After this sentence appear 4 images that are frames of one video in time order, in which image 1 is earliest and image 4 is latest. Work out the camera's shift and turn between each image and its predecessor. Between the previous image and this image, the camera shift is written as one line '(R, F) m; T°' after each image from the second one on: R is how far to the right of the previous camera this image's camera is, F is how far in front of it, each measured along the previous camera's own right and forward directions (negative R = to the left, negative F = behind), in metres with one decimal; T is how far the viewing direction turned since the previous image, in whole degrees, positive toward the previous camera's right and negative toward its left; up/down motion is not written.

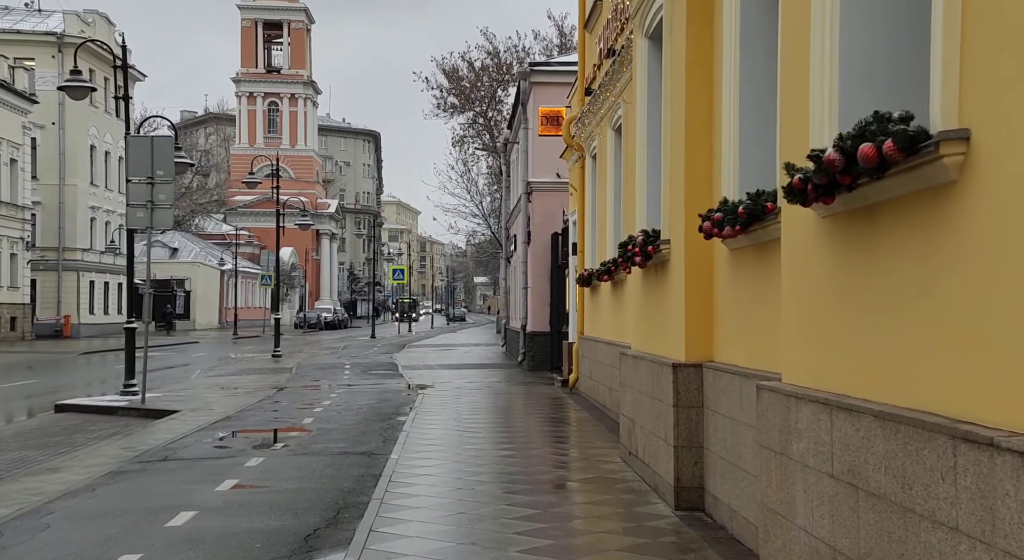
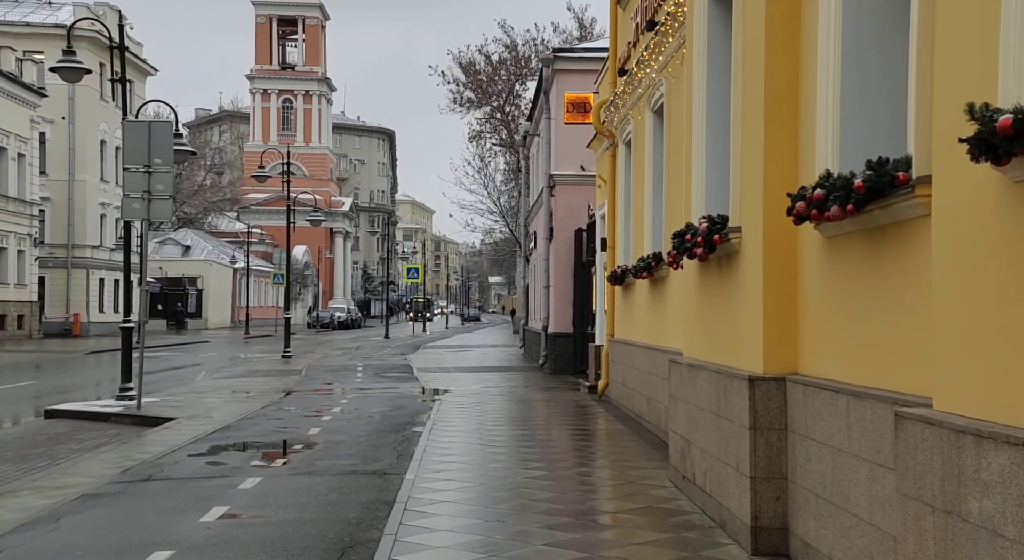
(-0.2, +1.3) m; -1°
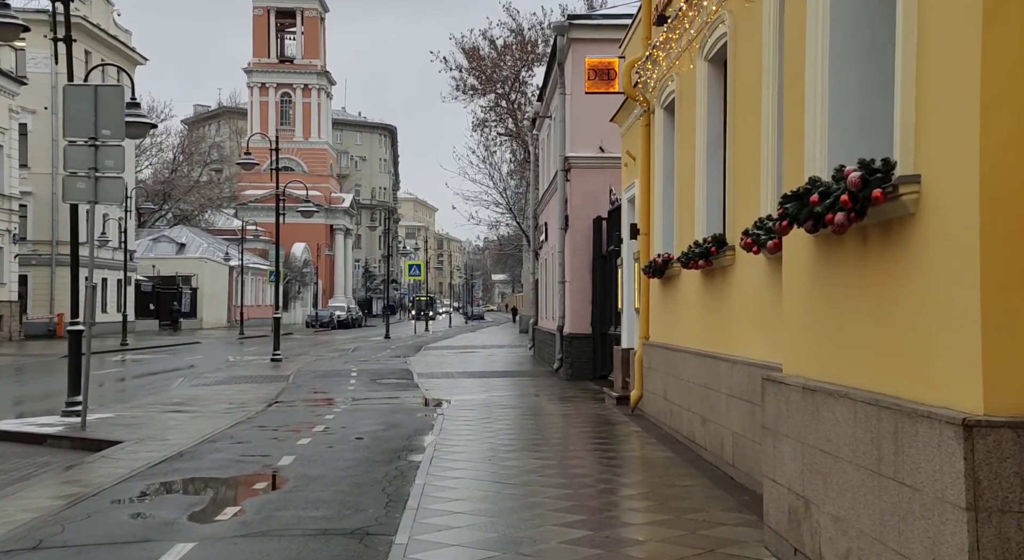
(-0.2, +2.5) m; 0°
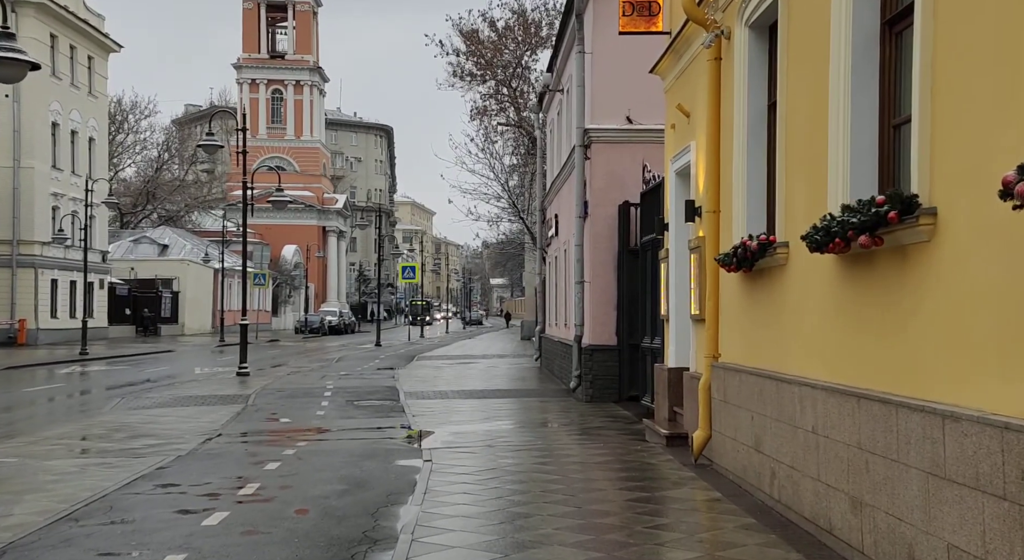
(-0.2, +4.0) m; 0°
